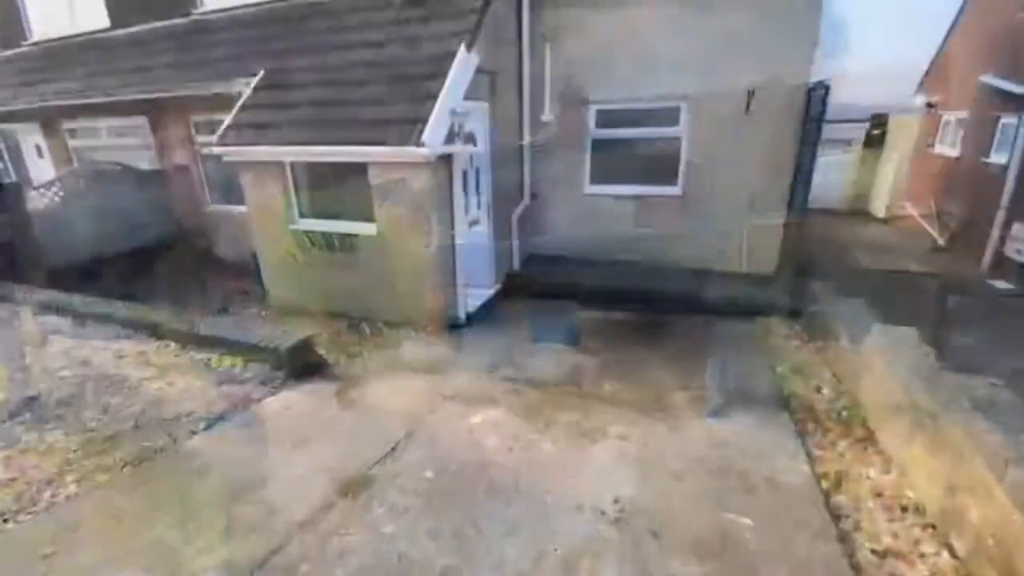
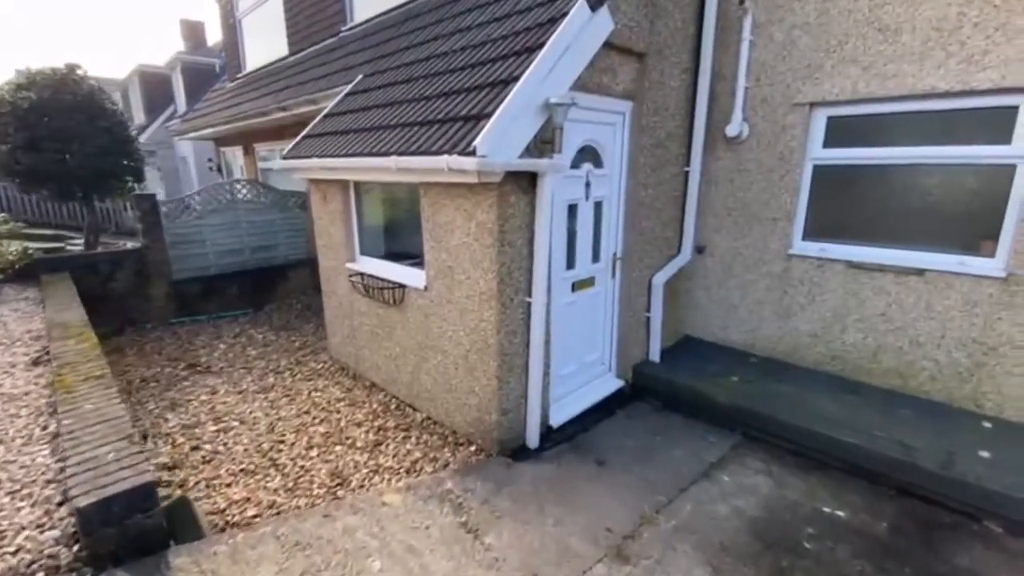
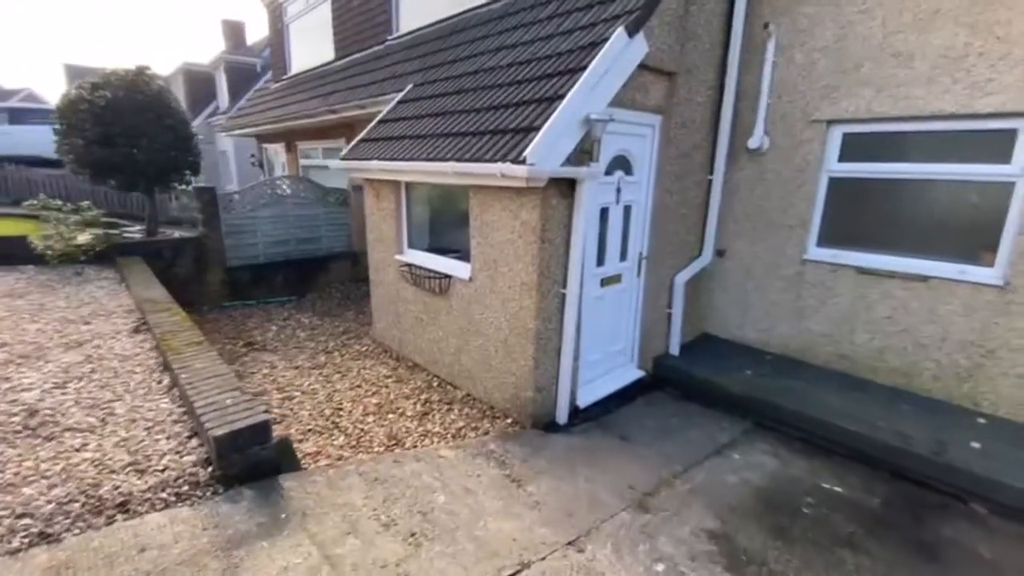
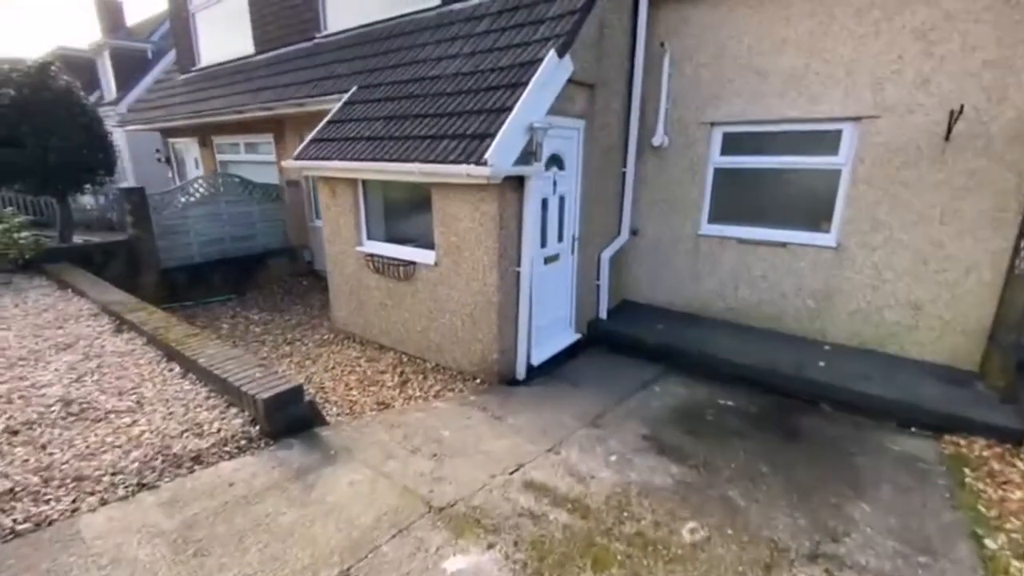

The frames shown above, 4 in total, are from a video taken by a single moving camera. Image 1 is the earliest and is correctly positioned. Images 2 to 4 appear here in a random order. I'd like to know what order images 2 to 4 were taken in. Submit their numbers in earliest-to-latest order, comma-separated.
4, 3, 2
